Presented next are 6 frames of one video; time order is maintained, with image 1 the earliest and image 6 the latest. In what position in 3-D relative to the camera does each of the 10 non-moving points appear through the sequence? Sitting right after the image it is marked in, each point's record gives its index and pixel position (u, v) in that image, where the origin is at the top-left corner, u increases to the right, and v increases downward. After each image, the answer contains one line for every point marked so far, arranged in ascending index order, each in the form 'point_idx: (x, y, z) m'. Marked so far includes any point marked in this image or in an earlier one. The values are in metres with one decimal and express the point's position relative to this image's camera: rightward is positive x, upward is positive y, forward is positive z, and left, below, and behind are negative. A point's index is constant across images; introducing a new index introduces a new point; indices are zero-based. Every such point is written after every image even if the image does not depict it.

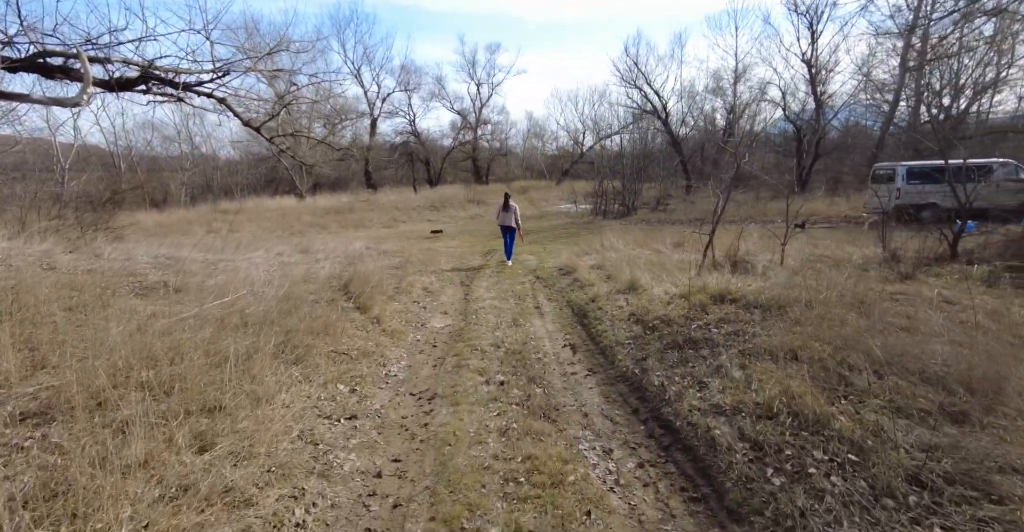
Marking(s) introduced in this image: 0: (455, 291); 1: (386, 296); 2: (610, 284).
0: (-1.0, -0.5, +10.1) m
1: (-2.0, -0.5, +8.6) m
2: (+1.6, -0.3, +8.8) m
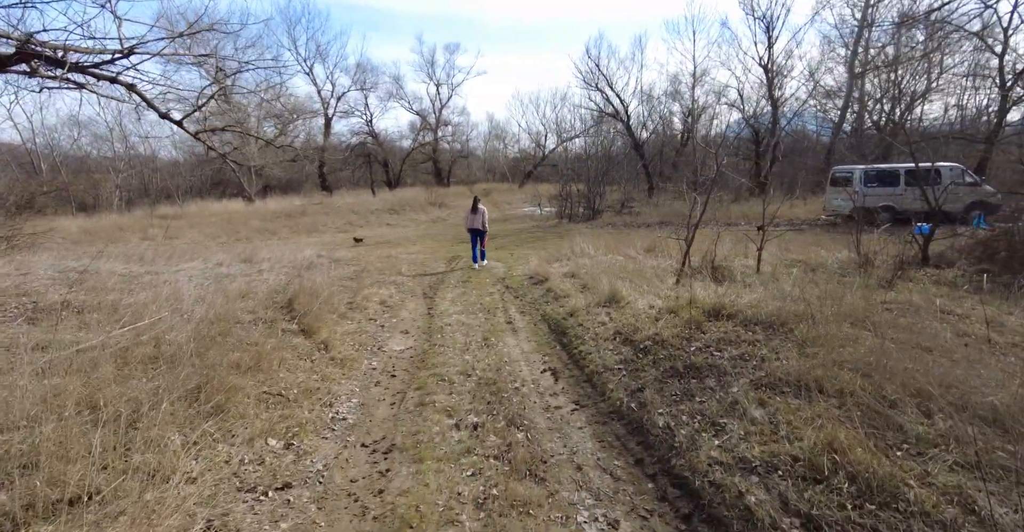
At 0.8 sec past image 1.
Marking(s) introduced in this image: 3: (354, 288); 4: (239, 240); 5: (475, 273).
0: (-1.6, -0.6, +9.2) m
1: (-2.4, -0.7, +7.6) m
2: (+1.1, -0.5, +8.1) m
3: (-2.8, -0.4, +9.9) m
4: (-9.6, +0.9, +19.9) m
5: (-0.8, -0.1, +12.5) m
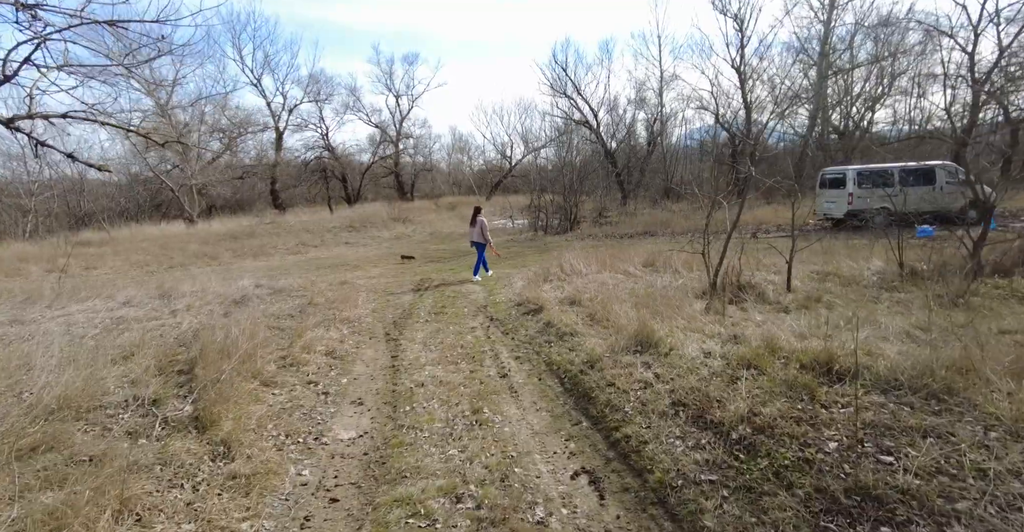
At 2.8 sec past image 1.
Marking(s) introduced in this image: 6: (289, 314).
0: (-1.7, -1.1, +7.0) m
1: (-2.4, -1.1, +5.3) m
2: (+1.0, -0.8, +6.1) m
3: (-3.0, -0.9, +7.6) m
4: (-10.4, -0.1, +17.3) m
5: (-1.2, -0.6, +10.3) m
6: (-3.6, -0.8, +9.0) m
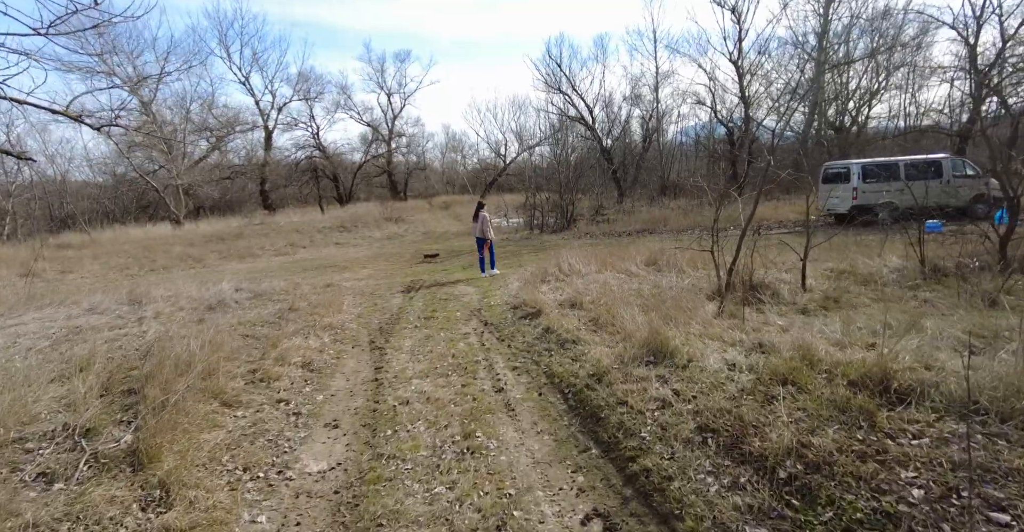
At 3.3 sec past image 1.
0: (-1.7, -1.1, +6.3) m
1: (-2.5, -1.1, +4.7) m
2: (+1.0, -0.8, +5.4) m
3: (-3.1, -0.9, +7.0) m
4: (-10.6, -0.1, +16.5) m
5: (-1.3, -0.6, +9.7) m
6: (-3.7, -0.8, +8.4) m
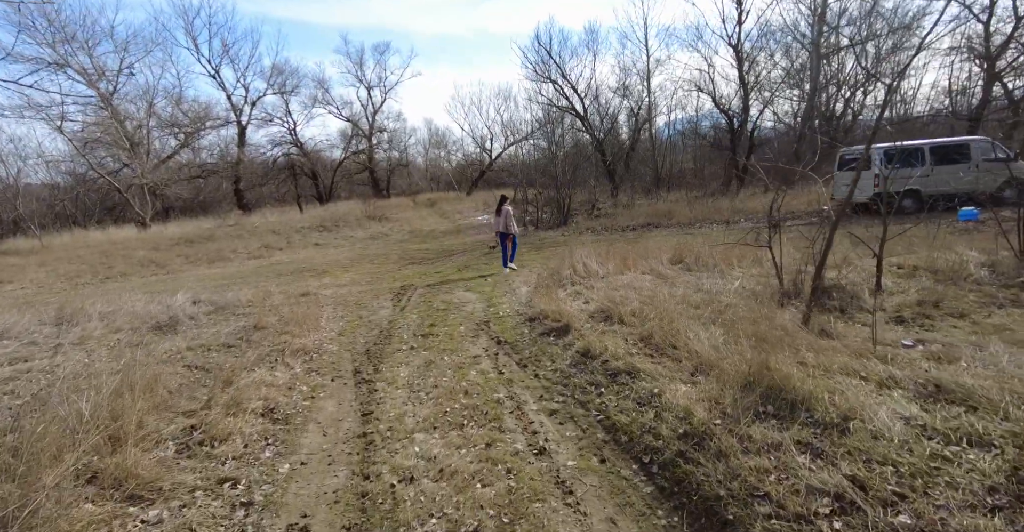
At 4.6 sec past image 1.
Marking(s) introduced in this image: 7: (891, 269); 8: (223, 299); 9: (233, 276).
0: (-1.4, -1.2, +4.7) m
1: (-2.1, -1.2, +3.0) m
2: (+1.3, -0.8, +3.9) m
3: (-2.8, -1.0, +5.3) m
4: (-10.6, -0.4, +14.7) m
5: (-1.1, -0.7, +8.1) m
6: (-3.4, -0.9, +6.7) m
7: (+5.3, 0.0, +7.8) m
8: (-5.0, -0.6, +9.6) m
9: (-7.0, -0.2, +14.1) m
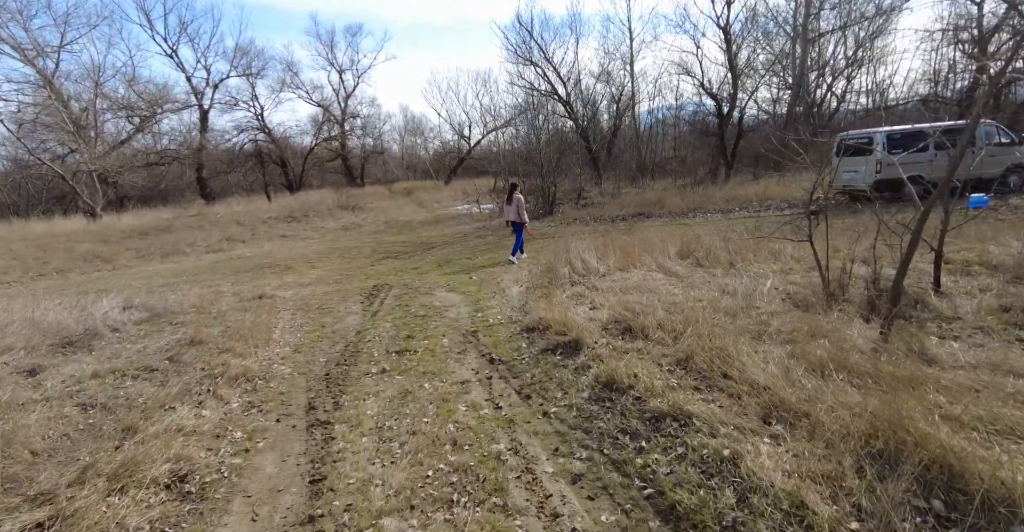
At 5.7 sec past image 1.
0: (-1.4, -1.2, +3.4) m
1: (-2.0, -1.3, +1.7) m
2: (+1.4, -0.9, +2.7) m
3: (-2.8, -1.1, +4.0) m
4: (-10.9, -0.3, +13.0) m
5: (-1.2, -0.7, +6.8) m
6: (-3.5, -1.0, +5.3) m
7: (+5.2, 0.0, +6.8) m
8: (-5.1, -0.6, +8.2) m
9: (-7.3, -0.2, +12.5) m
